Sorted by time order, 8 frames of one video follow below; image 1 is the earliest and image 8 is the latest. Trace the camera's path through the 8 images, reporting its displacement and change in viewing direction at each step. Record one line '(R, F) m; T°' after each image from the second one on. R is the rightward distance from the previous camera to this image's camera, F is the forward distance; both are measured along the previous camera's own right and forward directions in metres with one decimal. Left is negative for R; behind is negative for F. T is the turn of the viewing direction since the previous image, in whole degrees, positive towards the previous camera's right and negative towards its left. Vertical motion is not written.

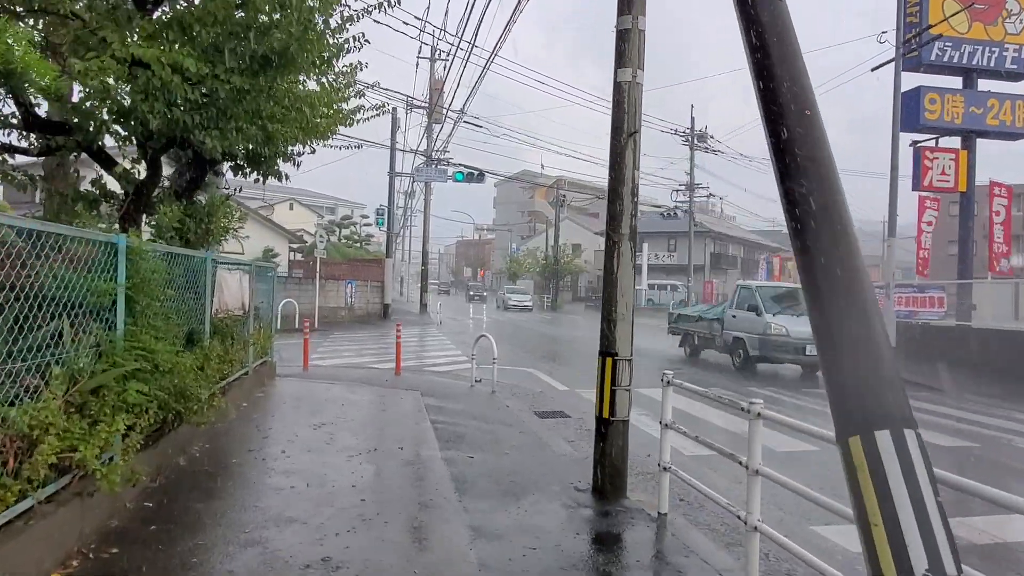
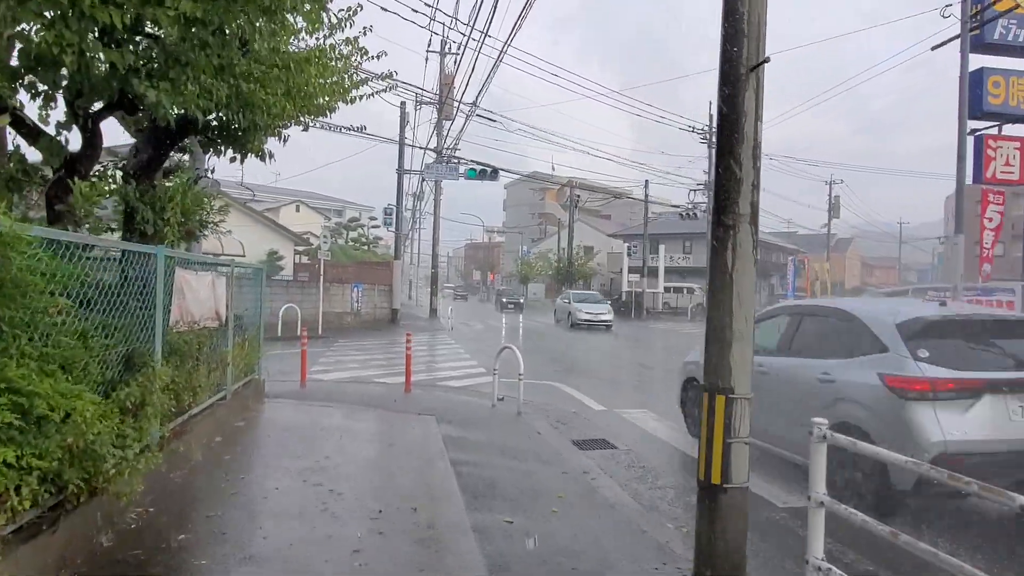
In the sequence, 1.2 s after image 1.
(-0.3, +1.6) m; -1°
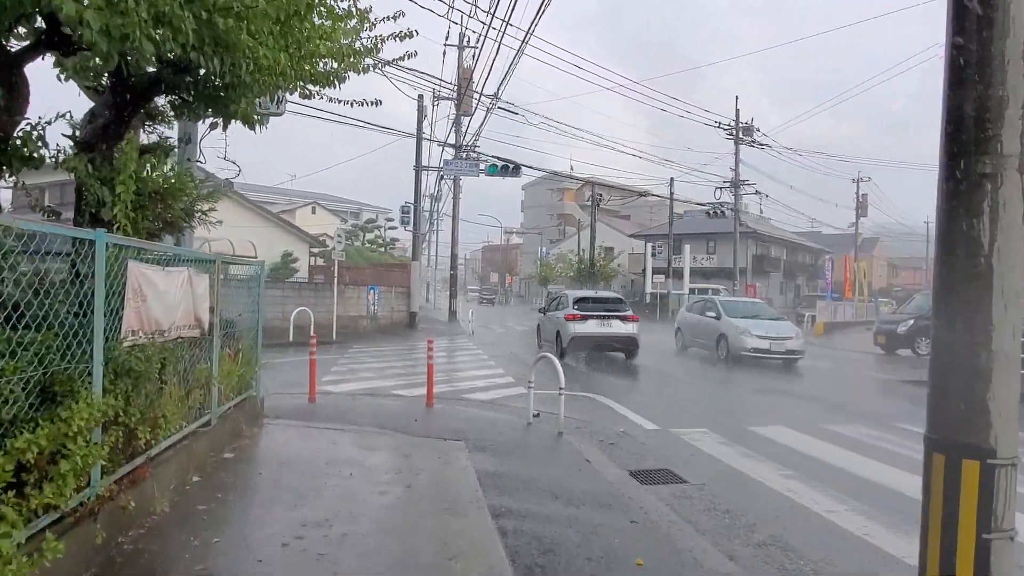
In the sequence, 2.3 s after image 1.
(-0.3, +1.4) m; -1°
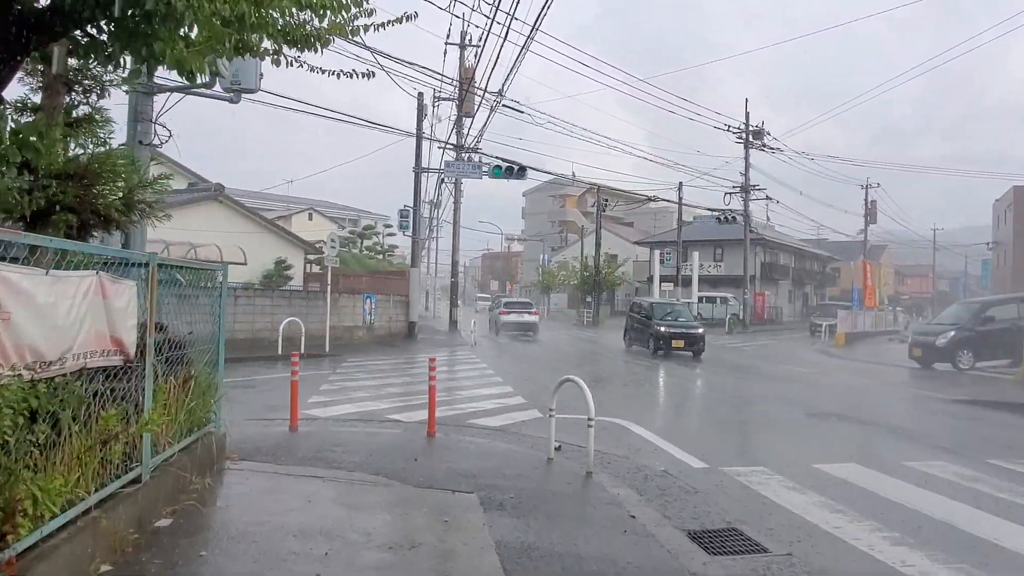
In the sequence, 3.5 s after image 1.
(-0.2, +1.5) m; 0°
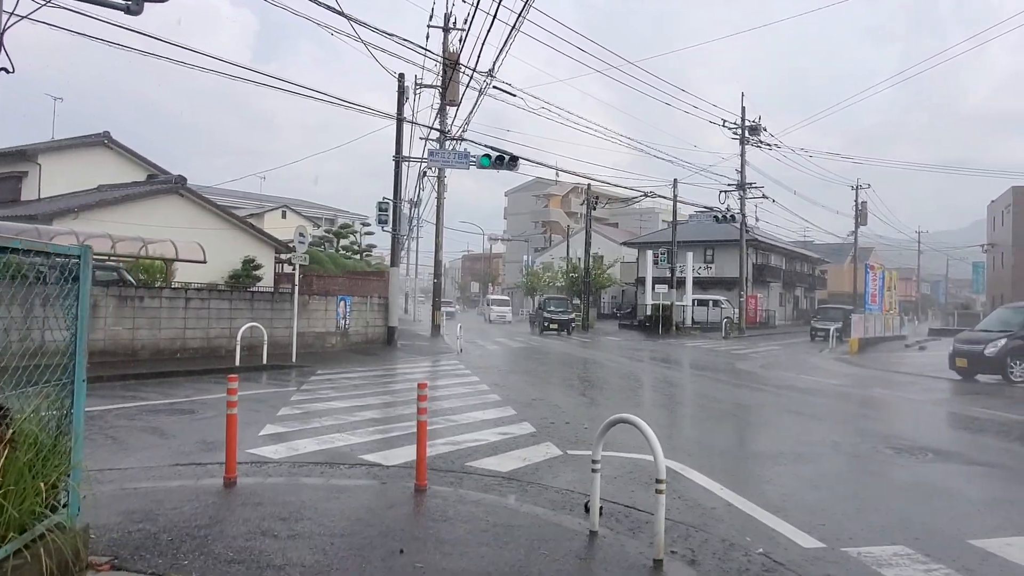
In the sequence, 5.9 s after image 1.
(-0.4, +2.4) m; +2°
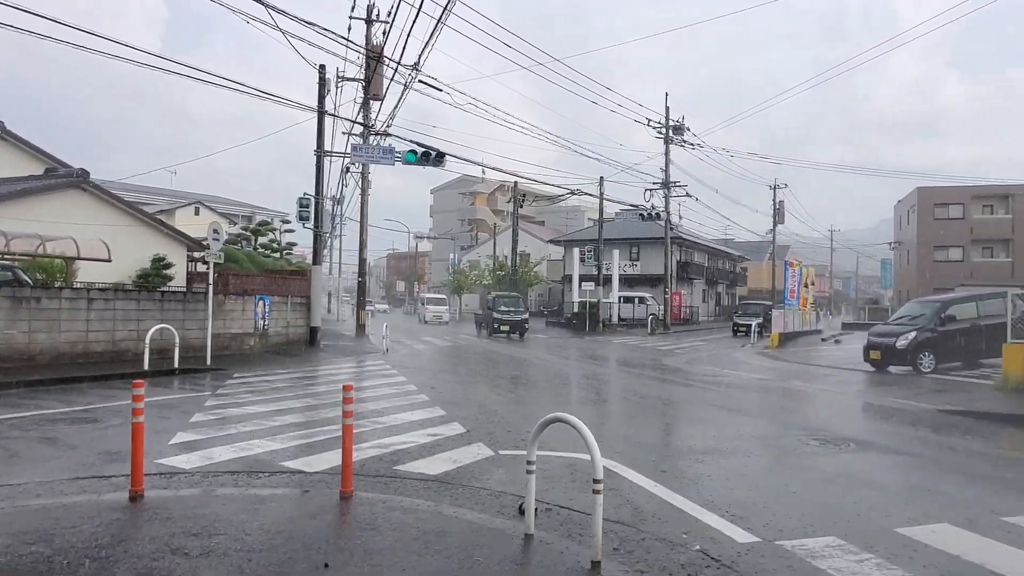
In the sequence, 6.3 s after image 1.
(0.0, +0.2) m; +6°
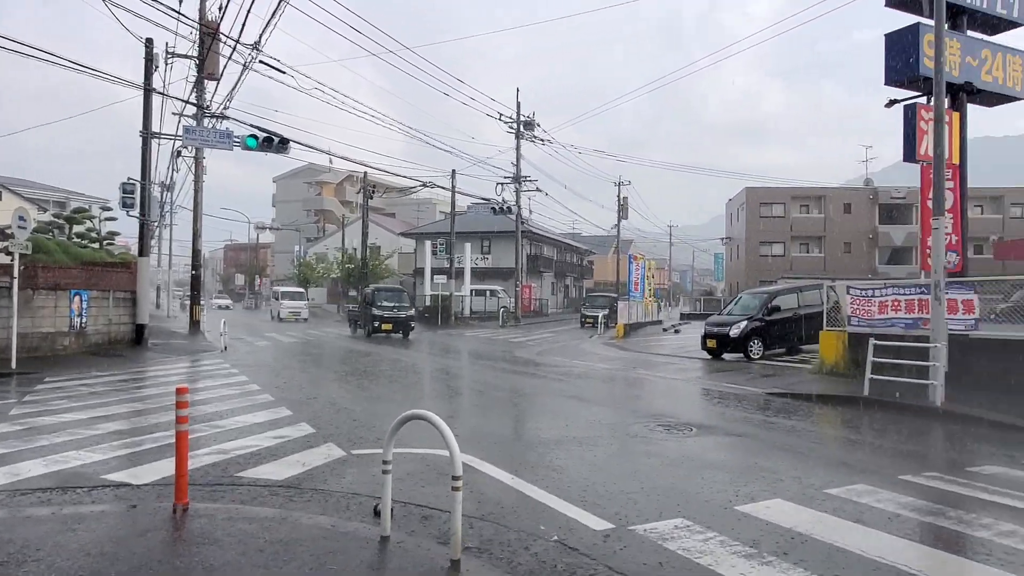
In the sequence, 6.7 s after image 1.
(0.0, +0.2) m; +12°
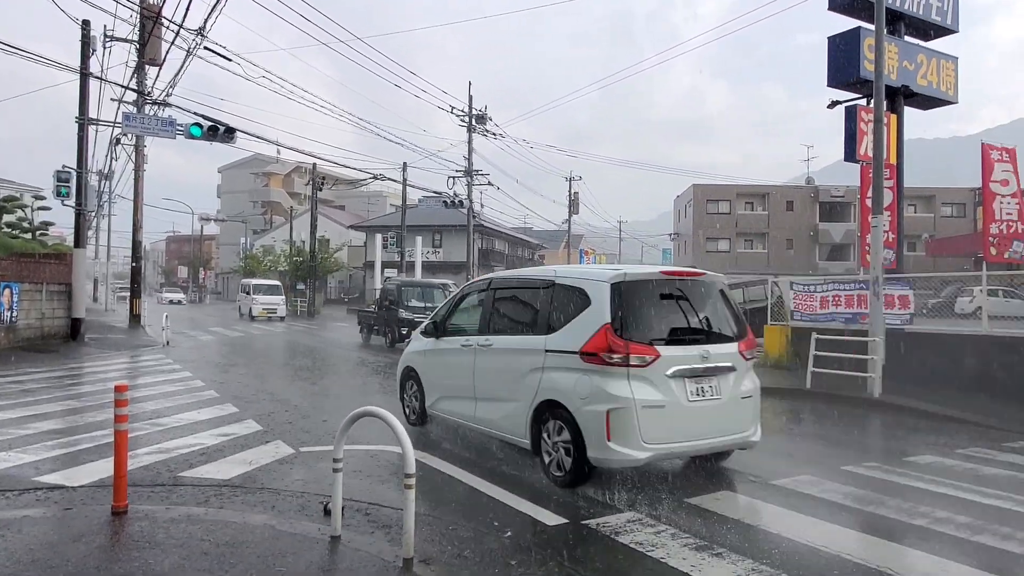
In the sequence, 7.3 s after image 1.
(0.0, 0.0) m; +4°
